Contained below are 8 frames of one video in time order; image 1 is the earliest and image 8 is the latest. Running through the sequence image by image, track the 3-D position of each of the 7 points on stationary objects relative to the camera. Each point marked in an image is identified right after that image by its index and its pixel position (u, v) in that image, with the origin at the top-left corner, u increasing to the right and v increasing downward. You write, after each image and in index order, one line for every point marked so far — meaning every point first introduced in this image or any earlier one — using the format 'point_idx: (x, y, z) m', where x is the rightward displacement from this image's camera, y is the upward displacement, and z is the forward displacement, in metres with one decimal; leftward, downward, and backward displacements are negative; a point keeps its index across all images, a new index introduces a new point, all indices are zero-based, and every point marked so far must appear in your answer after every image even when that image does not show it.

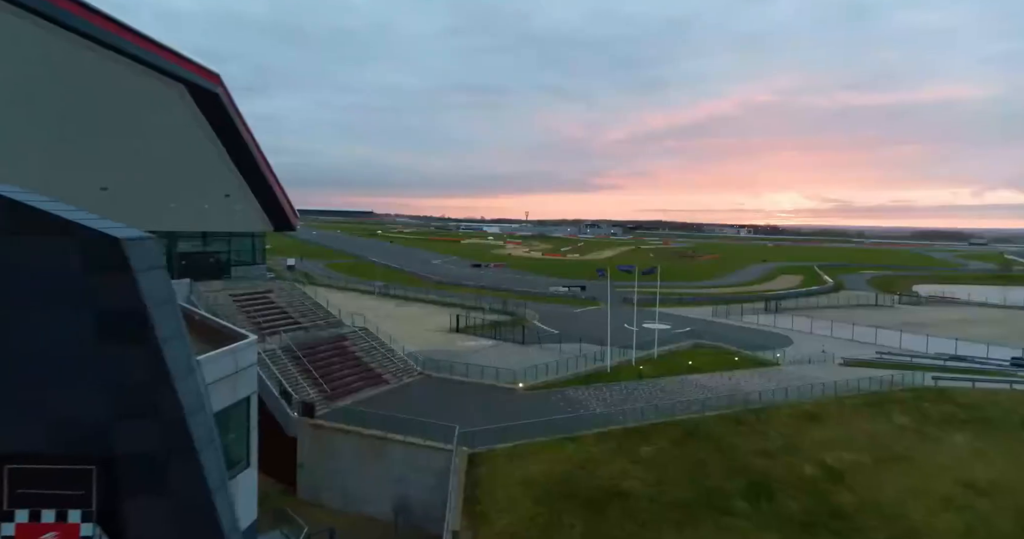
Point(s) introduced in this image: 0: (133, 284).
0: (-5.9, -0.4, +8.1) m
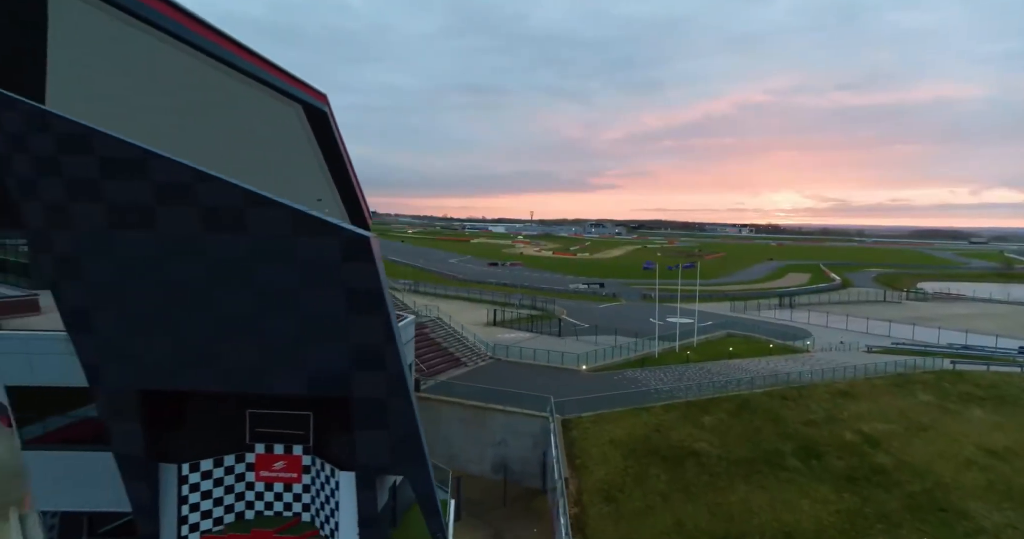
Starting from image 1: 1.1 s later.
0: (-2.9, -0.1, +10.9) m
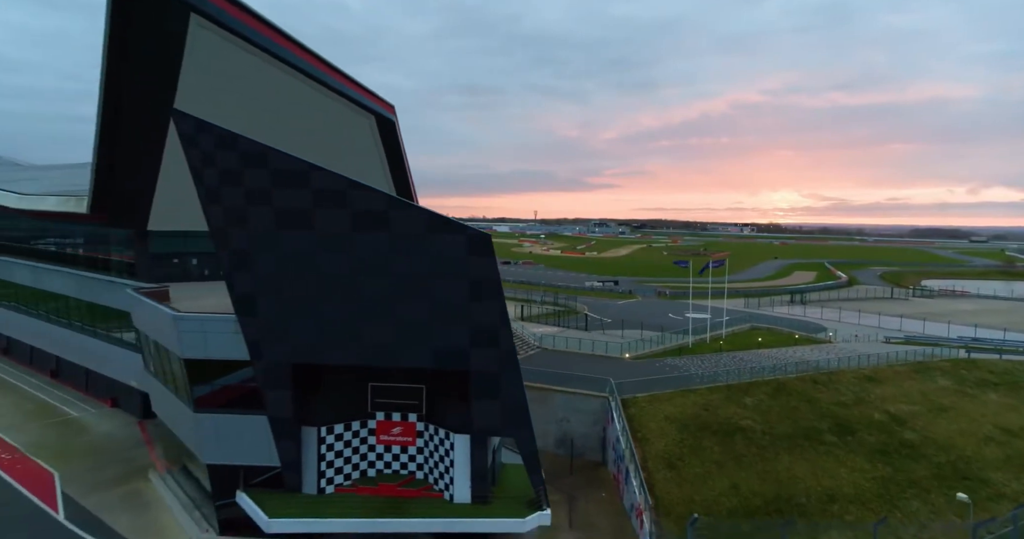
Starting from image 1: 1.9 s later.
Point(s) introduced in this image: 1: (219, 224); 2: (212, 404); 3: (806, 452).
0: (-0.5, +0.1, +12.9) m
1: (-7.0, +1.0, +13.2) m
2: (-7.8, -3.6, +14.5) m
3: (+10.4, -6.4, +19.4) m
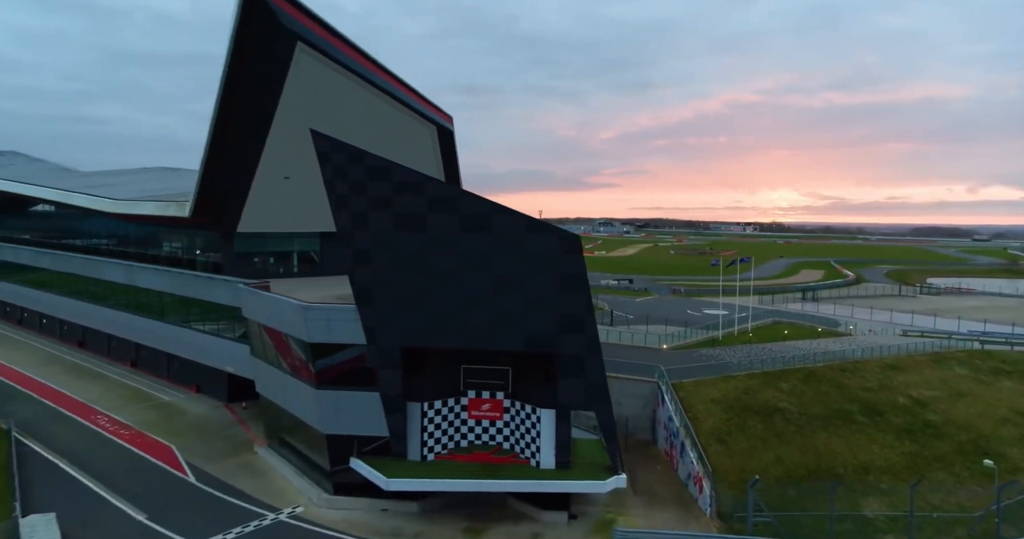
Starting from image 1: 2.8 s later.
0: (+1.8, +0.2, +14.9) m
1: (-4.6, +1.1, +15.3) m
2: (-5.4, -3.4, +16.6) m
3: (+12.8, -6.3, +21.4) m
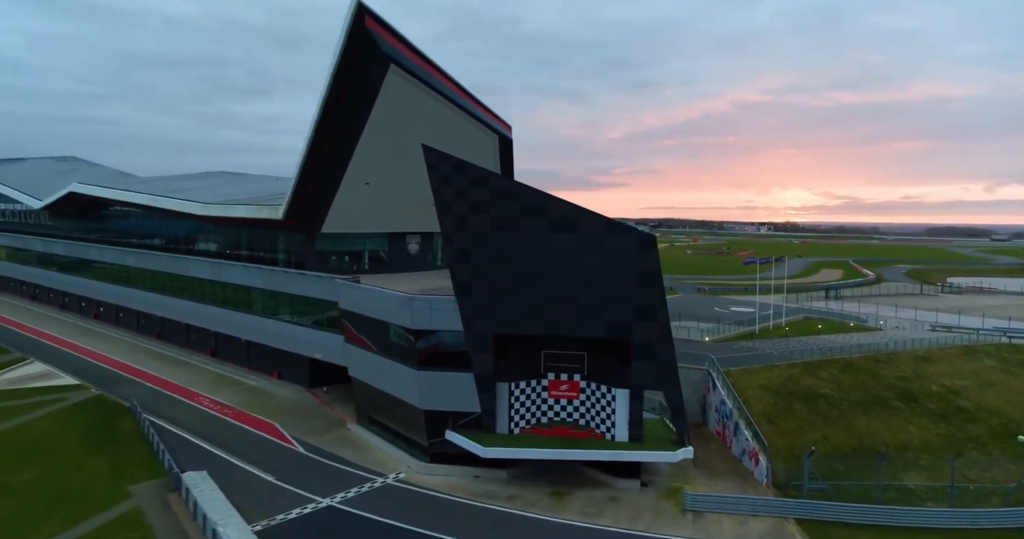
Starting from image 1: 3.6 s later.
0: (+4.4, +0.4, +17.0) m
1: (-2.0, +1.3, +17.5) m
2: (-2.8, -3.3, +18.8) m
3: (+15.5, -6.1, +23.2) m
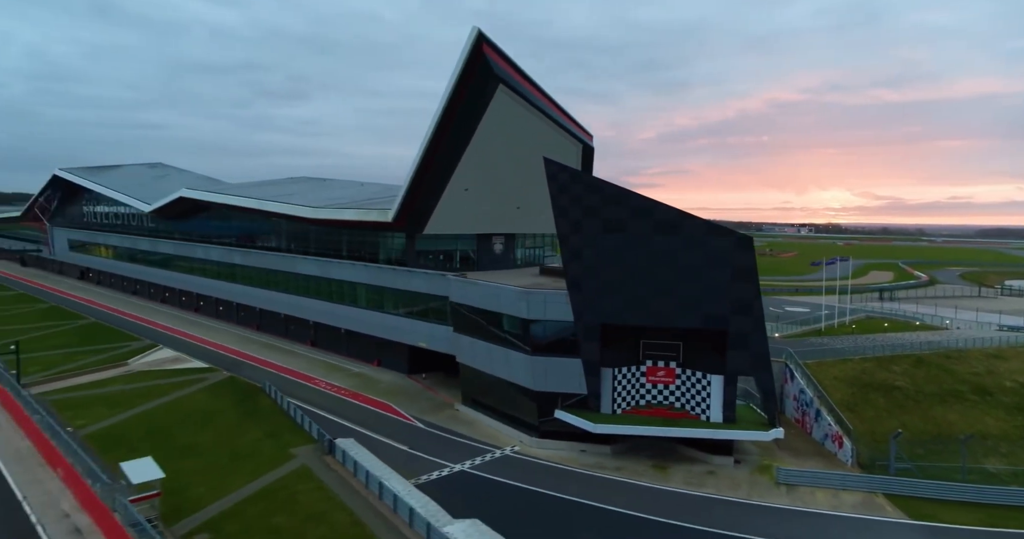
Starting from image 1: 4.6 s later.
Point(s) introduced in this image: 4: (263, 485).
0: (+8.3, +0.5, +18.9) m
1: (+1.9, +1.4, +19.8) m
2: (+1.2, -3.1, +21.1) m
3: (+19.7, -6.0, +24.4) m
4: (-8.1, -7.0, +18.0) m
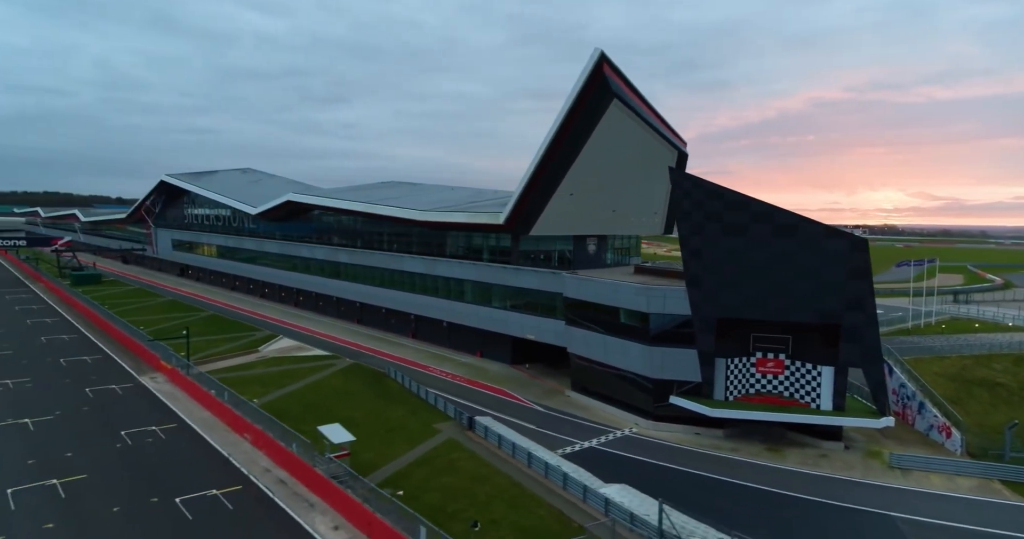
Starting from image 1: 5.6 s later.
0: (+13.1, +0.6, +20.2) m
1: (+6.8, +1.5, +21.6) m
2: (+6.2, -3.0, +23.0) m
3: (+24.9, -6.0, +24.9) m
4: (-3.4, -6.9, +20.6) m
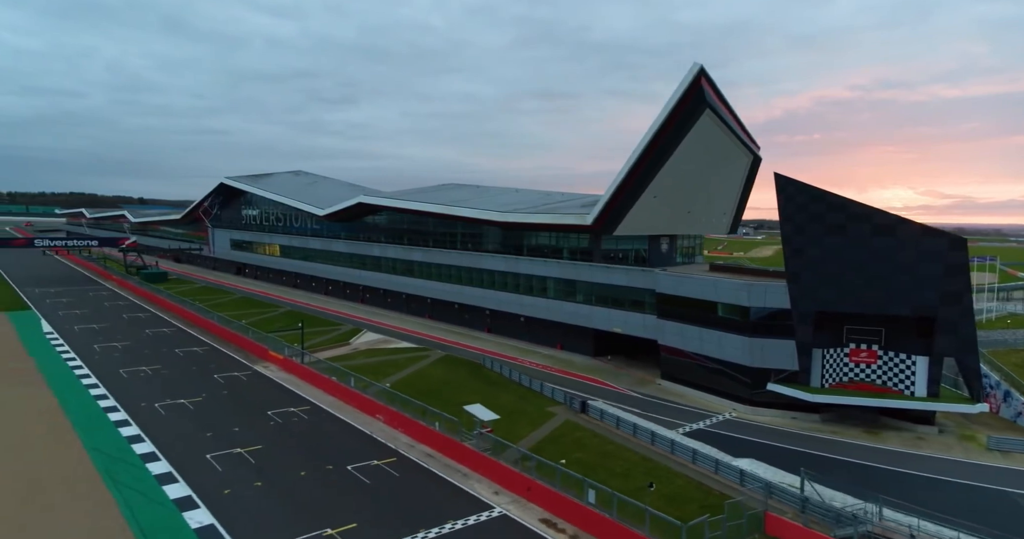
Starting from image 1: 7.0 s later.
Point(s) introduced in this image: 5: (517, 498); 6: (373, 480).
0: (+17.9, +0.8, +21.6) m
1: (+11.6, +1.8, +23.1) m
2: (+11.0, -2.8, +24.6) m
3: (+29.7, -5.8, +26.0) m
4: (+1.4, -6.6, +22.4) m
5: (+0.2, -7.4, +17.7) m
6: (-4.6, -6.9, +18.1) m
